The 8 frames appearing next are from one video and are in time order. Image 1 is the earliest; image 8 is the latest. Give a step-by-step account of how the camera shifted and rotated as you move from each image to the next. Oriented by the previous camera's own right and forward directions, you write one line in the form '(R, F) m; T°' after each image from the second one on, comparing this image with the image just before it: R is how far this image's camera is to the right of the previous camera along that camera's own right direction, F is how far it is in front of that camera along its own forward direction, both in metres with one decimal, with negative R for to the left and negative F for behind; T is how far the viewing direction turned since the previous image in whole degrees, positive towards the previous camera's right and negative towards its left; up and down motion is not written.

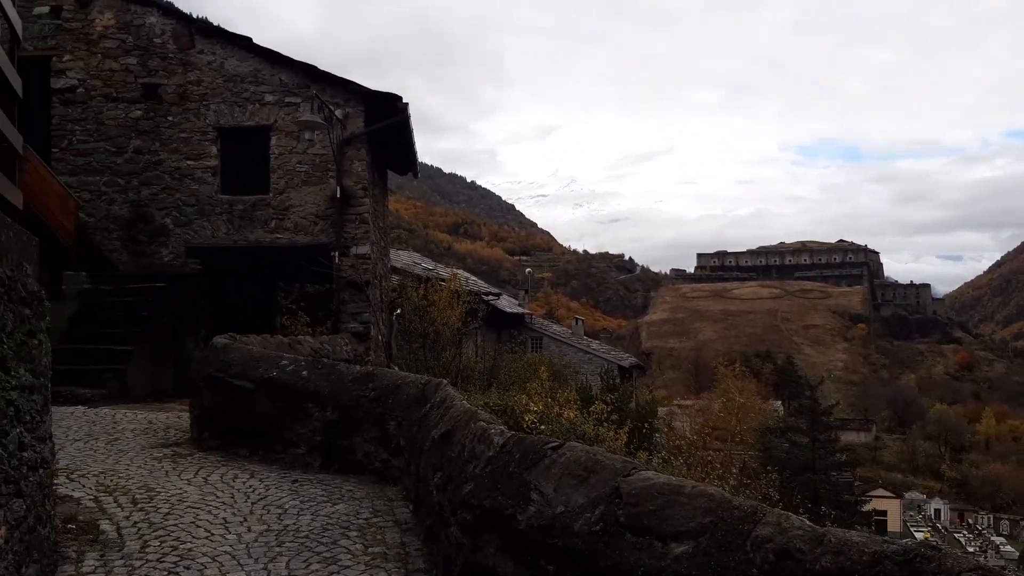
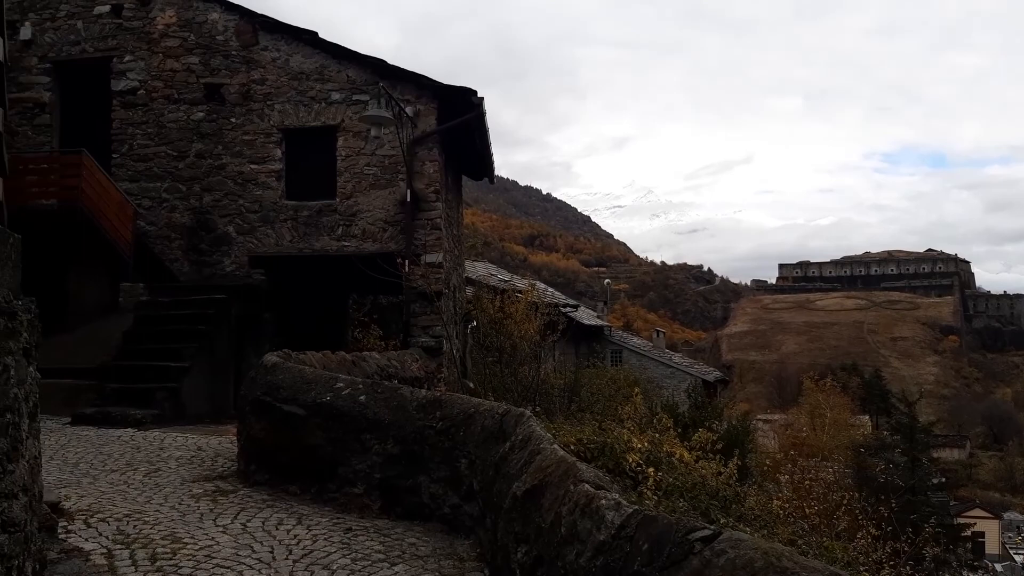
(-0.1, +1.1) m; -6°
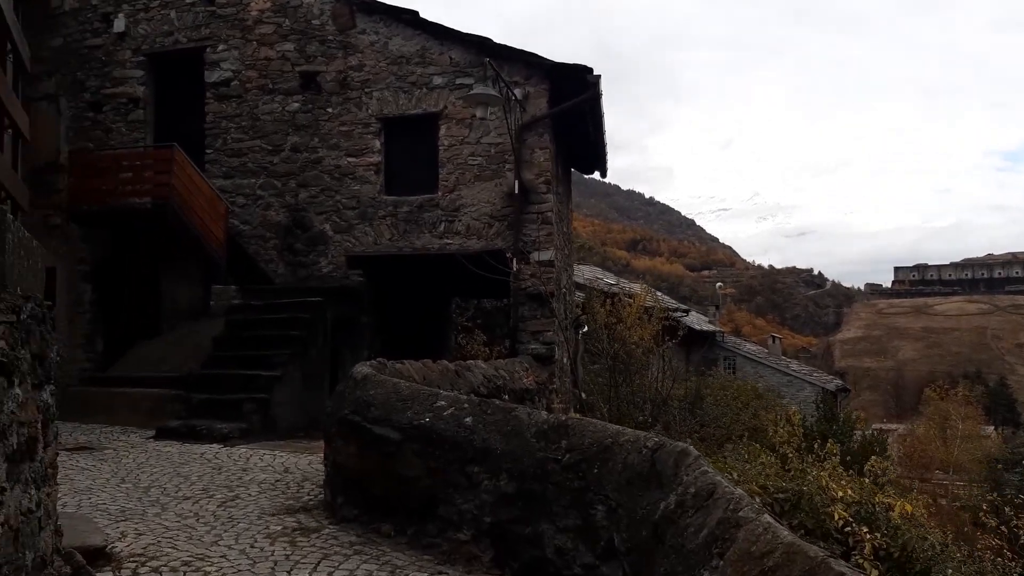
(-0.2, +1.1) m; -7°
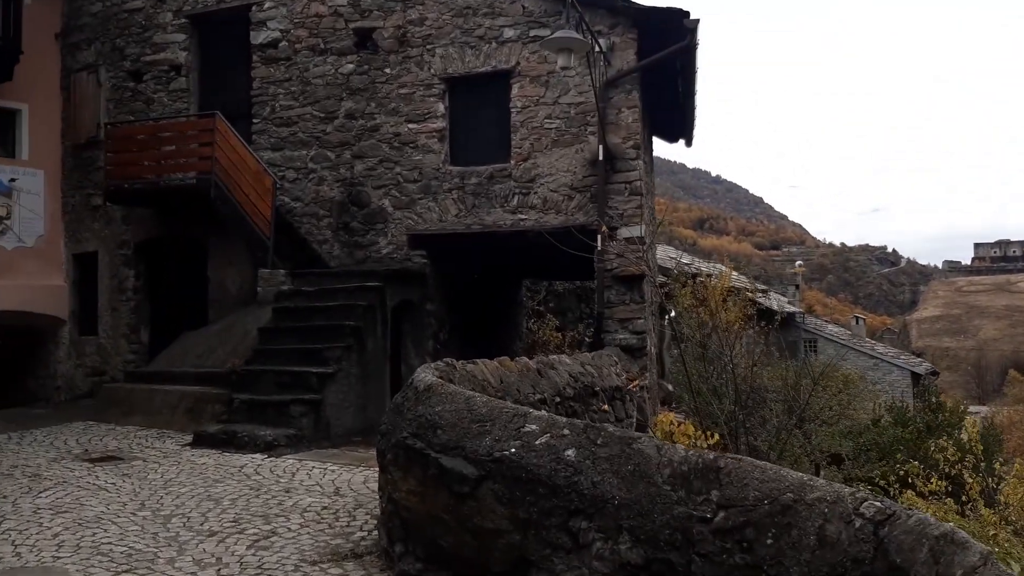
(-0.2, +1.2) m; -5°
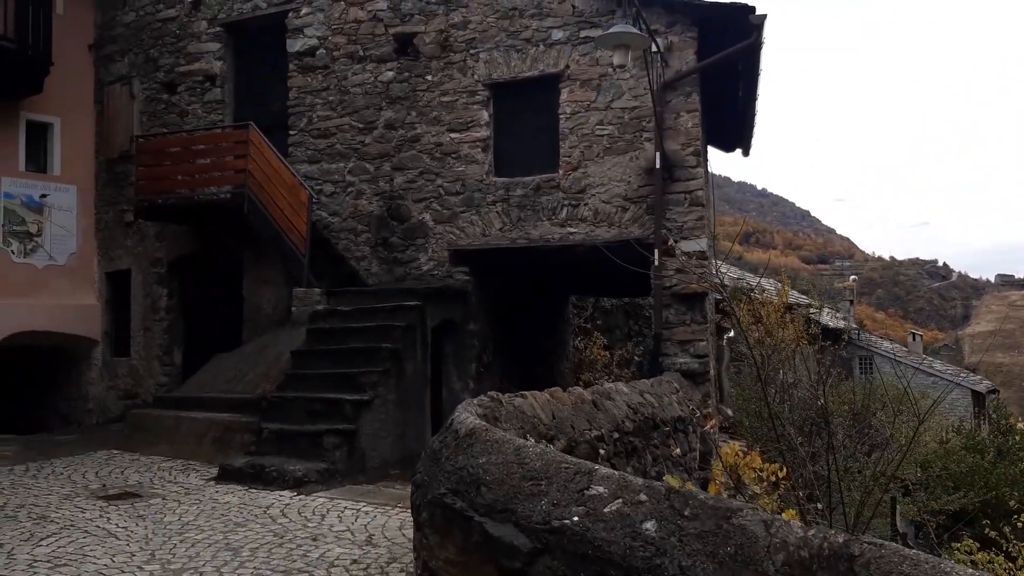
(-0.1, +0.6) m; -3°
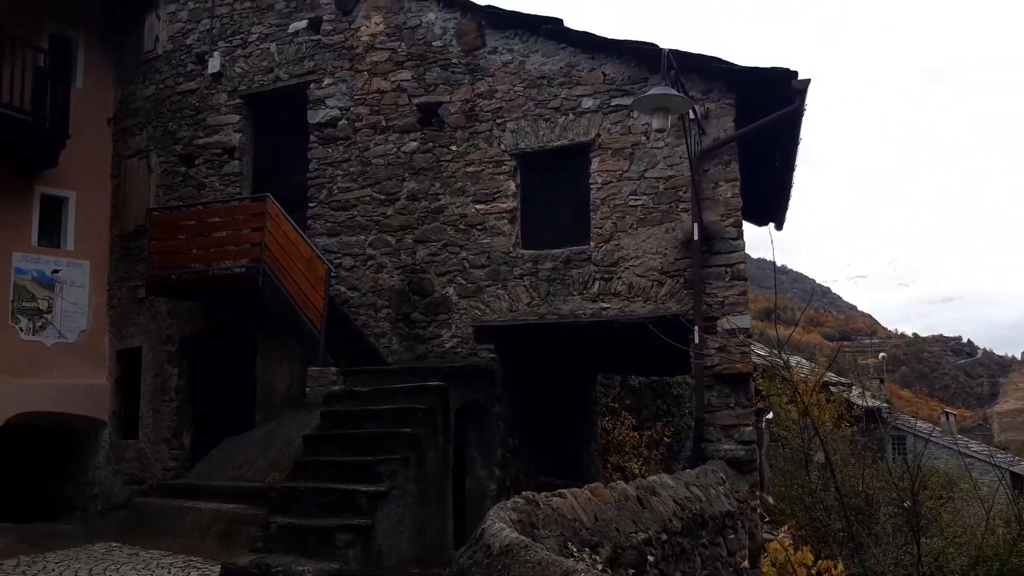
(-0.1, +0.5) m; -1°
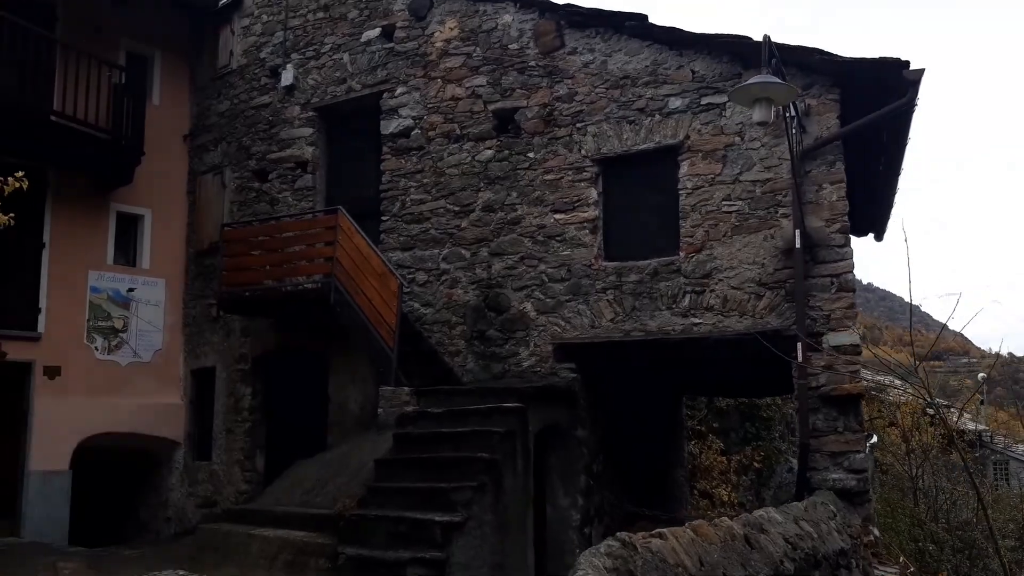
(-0.1, +0.5) m; -5°
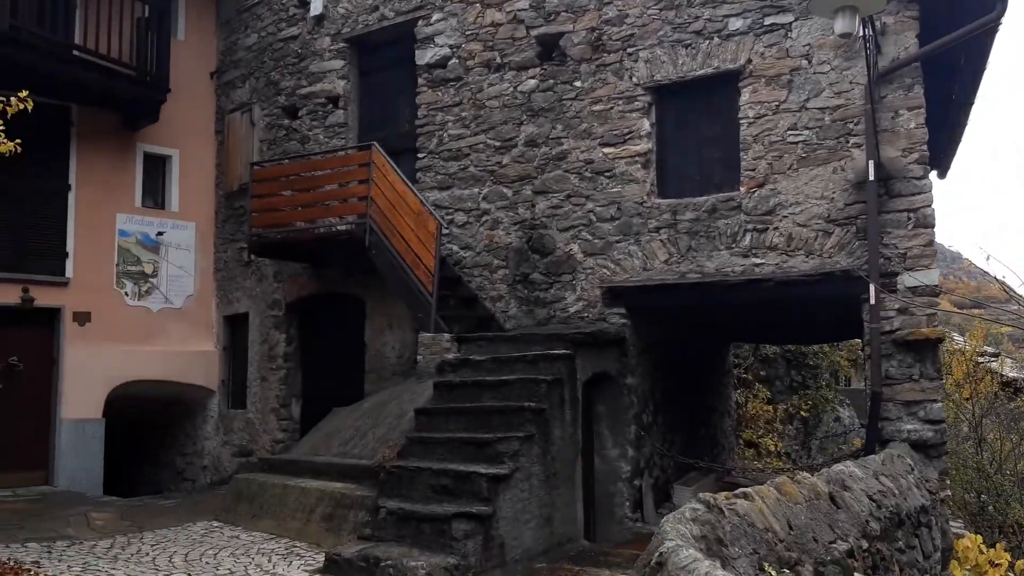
(-0.1, +0.4) m; -2°
